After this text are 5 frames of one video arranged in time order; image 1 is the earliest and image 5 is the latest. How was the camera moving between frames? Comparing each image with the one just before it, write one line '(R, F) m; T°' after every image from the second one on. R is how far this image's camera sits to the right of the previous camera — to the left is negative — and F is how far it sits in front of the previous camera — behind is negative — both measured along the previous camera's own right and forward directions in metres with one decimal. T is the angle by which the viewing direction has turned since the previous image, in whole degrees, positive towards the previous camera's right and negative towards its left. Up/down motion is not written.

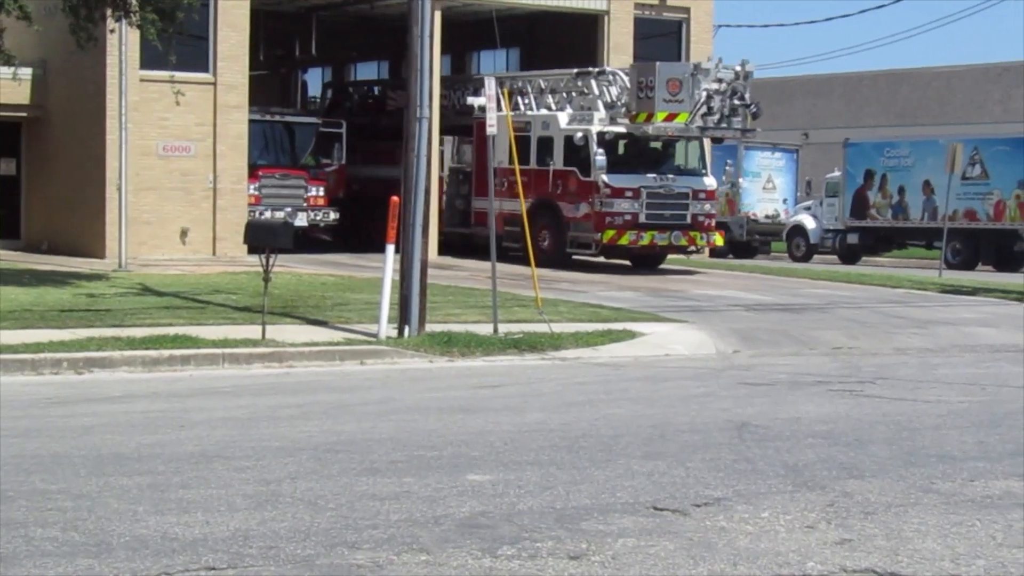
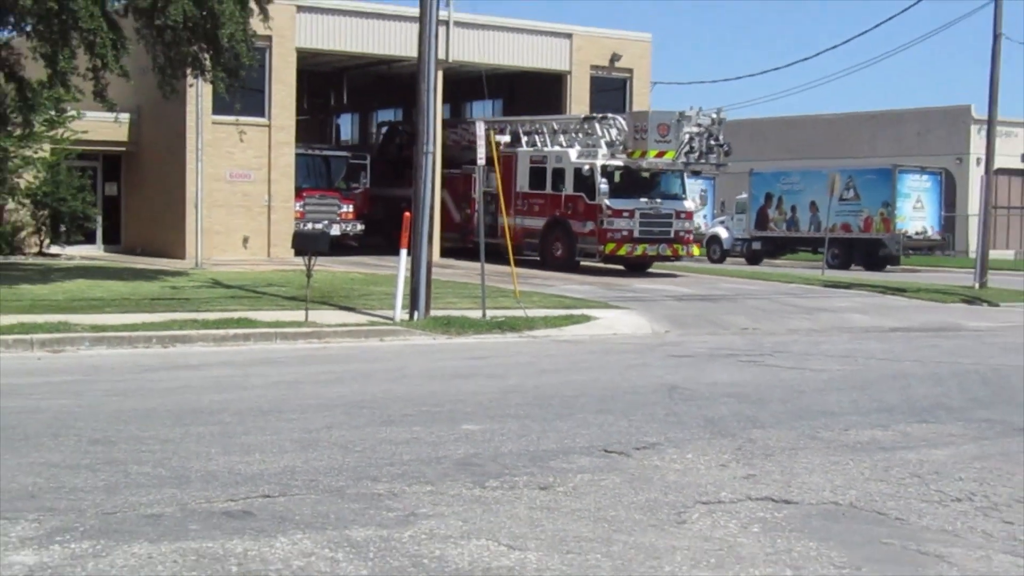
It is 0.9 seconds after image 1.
(+0.6, -2.2) m; -2°
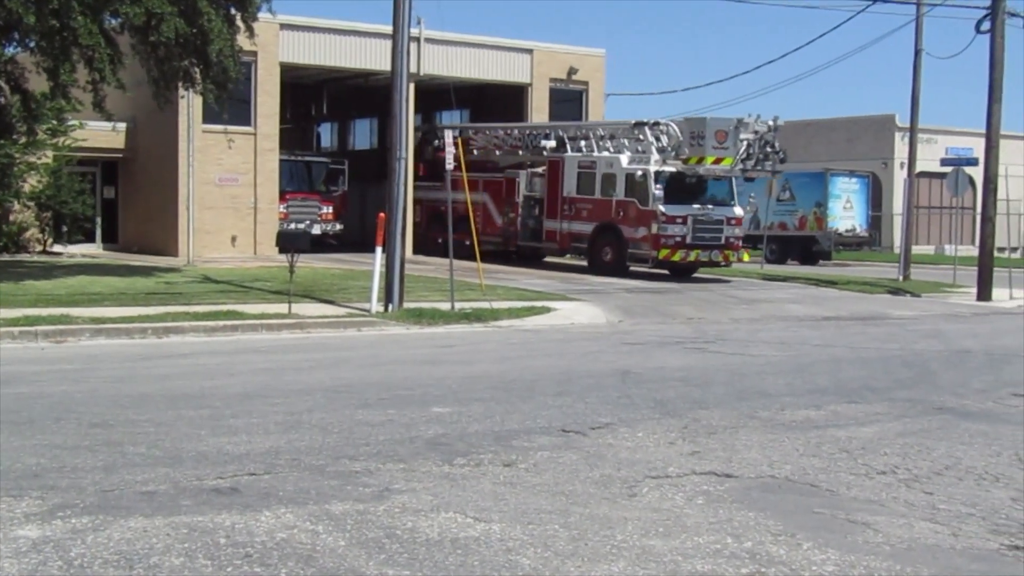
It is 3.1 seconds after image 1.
(+0.3, -0.9) m; +1°
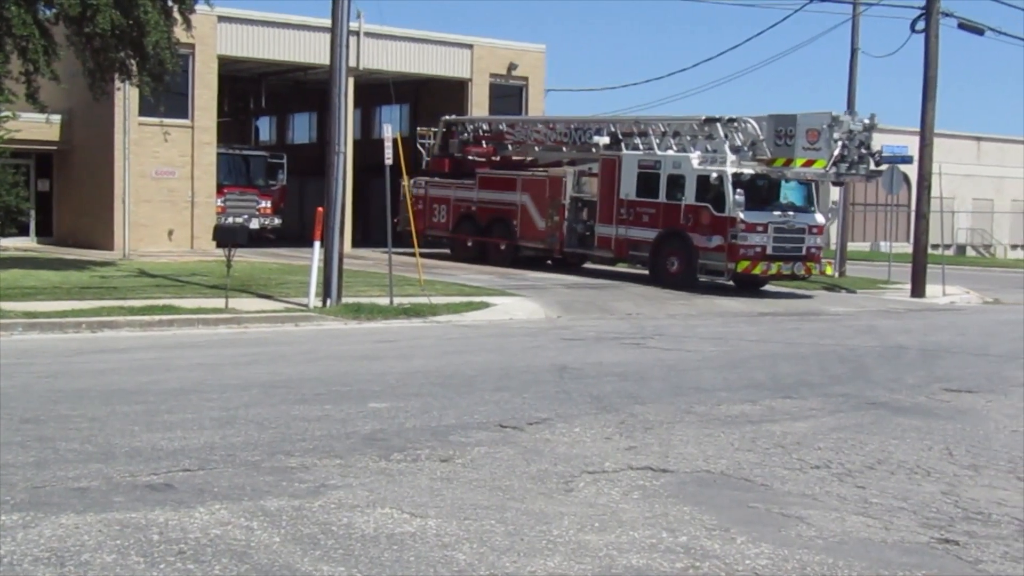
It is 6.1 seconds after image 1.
(+0.4, 0.0) m; +2°
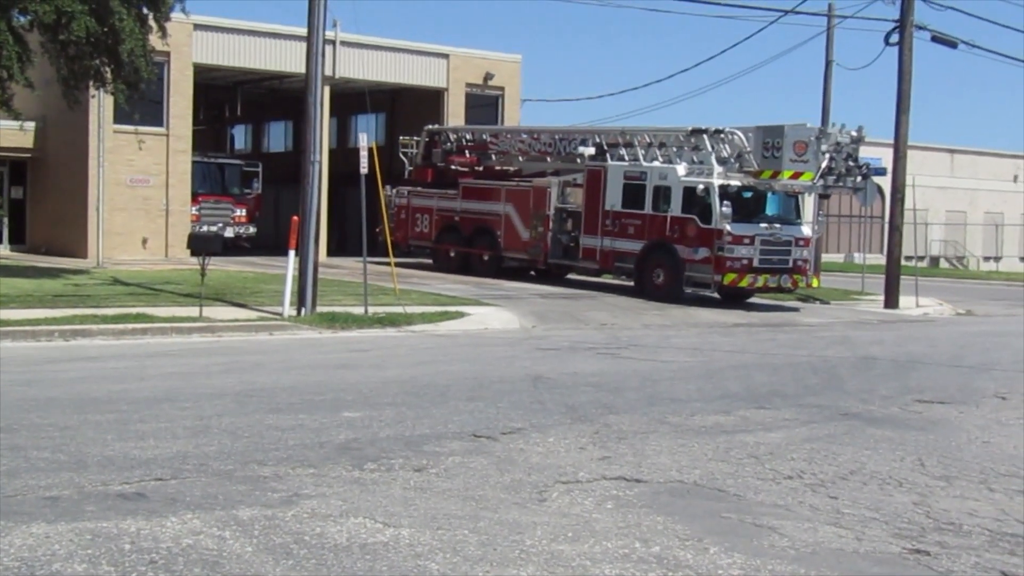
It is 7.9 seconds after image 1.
(+0.2, 0.0) m; +1°
